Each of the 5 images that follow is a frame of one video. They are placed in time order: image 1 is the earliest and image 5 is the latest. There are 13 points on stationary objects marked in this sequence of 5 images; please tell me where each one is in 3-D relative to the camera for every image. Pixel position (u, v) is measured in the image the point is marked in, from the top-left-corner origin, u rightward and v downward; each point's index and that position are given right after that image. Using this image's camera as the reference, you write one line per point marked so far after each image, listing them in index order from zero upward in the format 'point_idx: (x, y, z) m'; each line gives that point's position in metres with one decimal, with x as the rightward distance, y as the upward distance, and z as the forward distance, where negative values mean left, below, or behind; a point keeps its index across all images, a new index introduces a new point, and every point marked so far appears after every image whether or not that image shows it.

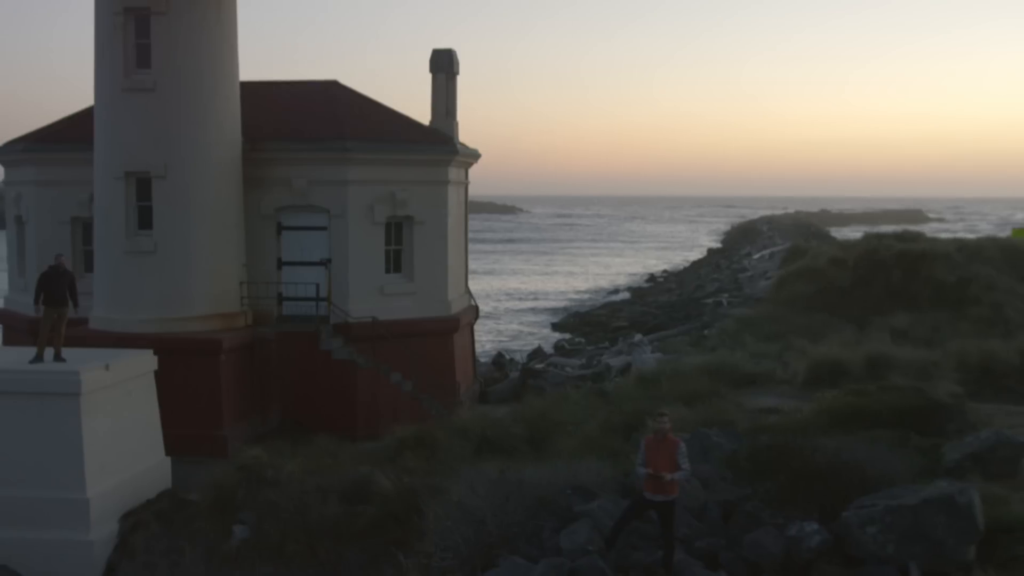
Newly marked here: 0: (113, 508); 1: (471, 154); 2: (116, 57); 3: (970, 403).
0: (-3.6, -2.0, +10.1) m
1: (-0.5, +1.8, +15.7) m
2: (-4.5, +2.6, +13.0) m
3: (+4.6, -1.2, +11.5) m
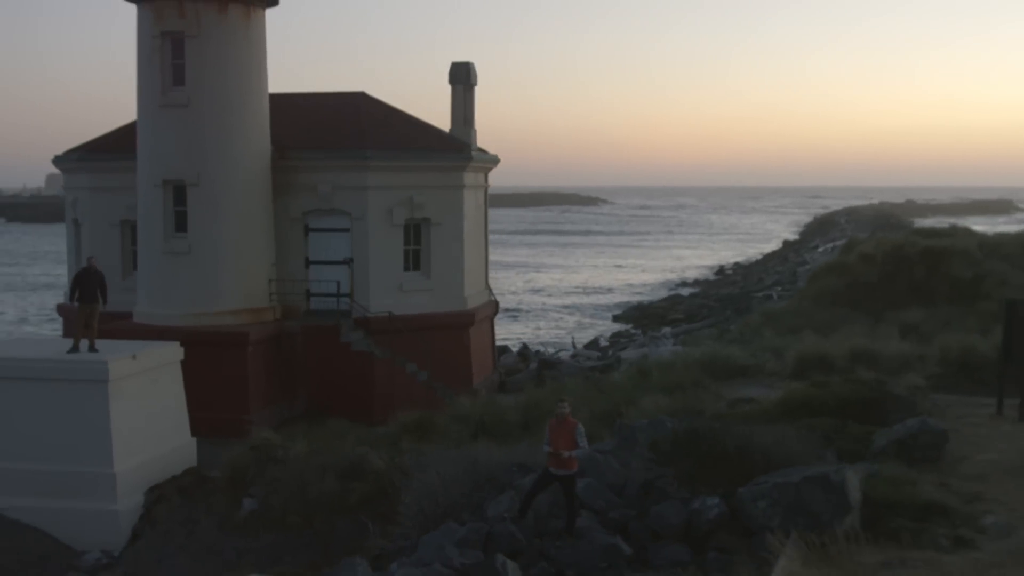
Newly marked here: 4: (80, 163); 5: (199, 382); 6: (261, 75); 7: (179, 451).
0: (-3.8, -2.0, +11.5) m
1: (-0.3, +1.9, +16.8) m
2: (-4.5, +2.7, +14.4) m
3: (+4.5, -1.1, +12.2) m
4: (-6.0, +1.7, +15.8) m
5: (-3.9, -1.2, +14.1) m
6: (-3.3, +2.8, +14.9) m
7: (-3.7, -1.8, +12.4) m
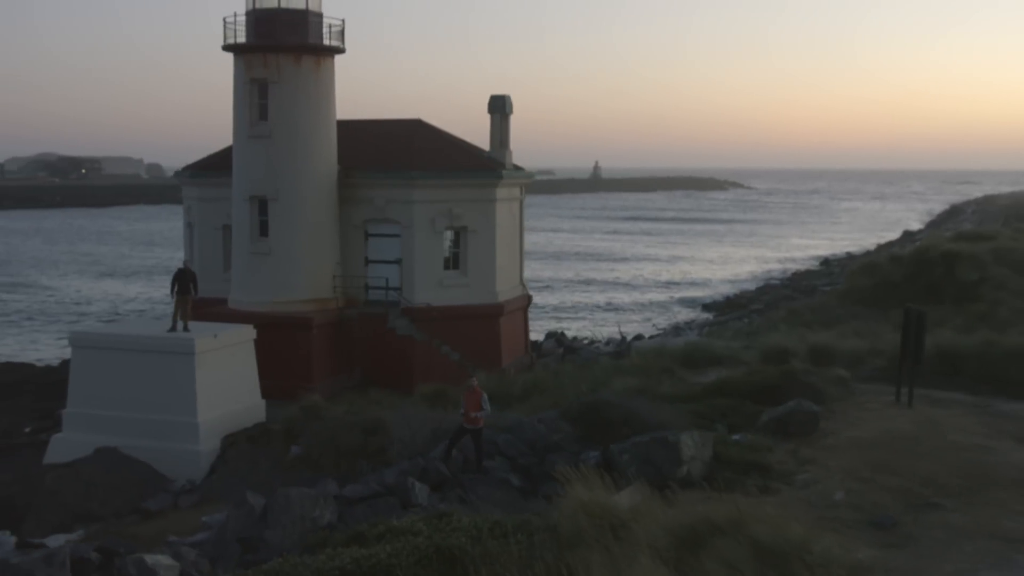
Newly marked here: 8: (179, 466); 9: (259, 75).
0: (-4.0, -1.9, +15.2) m
1: (+0.2, +1.9, +19.9) m
2: (-4.3, +2.8, +18.0) m
3: (+4.3, -1.3, +14.8) m
4: (-5.6, +1.9, +19.7) m
5: (-3.7, -1.1, +17.8) m
6: (-3.0, +2.9, +18.4) m
7: (-3.7, -1.7, +16.0) m
8: (-4.3, -2.3, +14.7) m
9: (-4.0, +3.4, +17.8) m
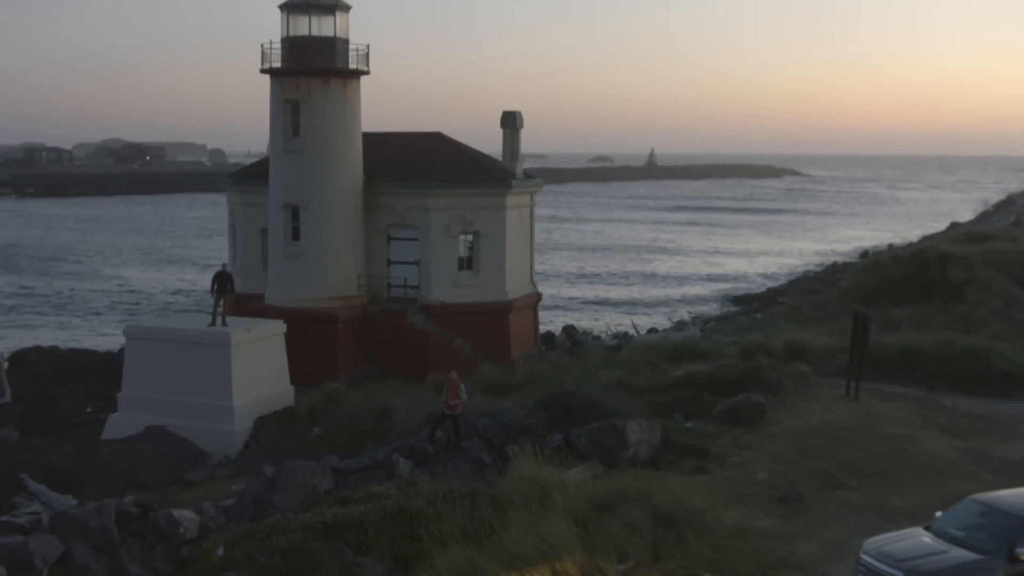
0: (-4.0, -1.9, +17.3) m
1: (+0.4, +2.0, +21.8) m
2: (-4.1, +2.8, +20.2) m
3: (+4.2, -1.3, +16.6) m
4: (-5.4, +1.9, +21.9) m
5: (-3.7, -1.0, +20.0) m
6: (-2.8, +2.9, +20.5) m
7: (-3.7, -1.7, +18.2) m
8: (-4.4, -2.3, +17.0) m
9: (-3.9, +3.4, +20.0) m
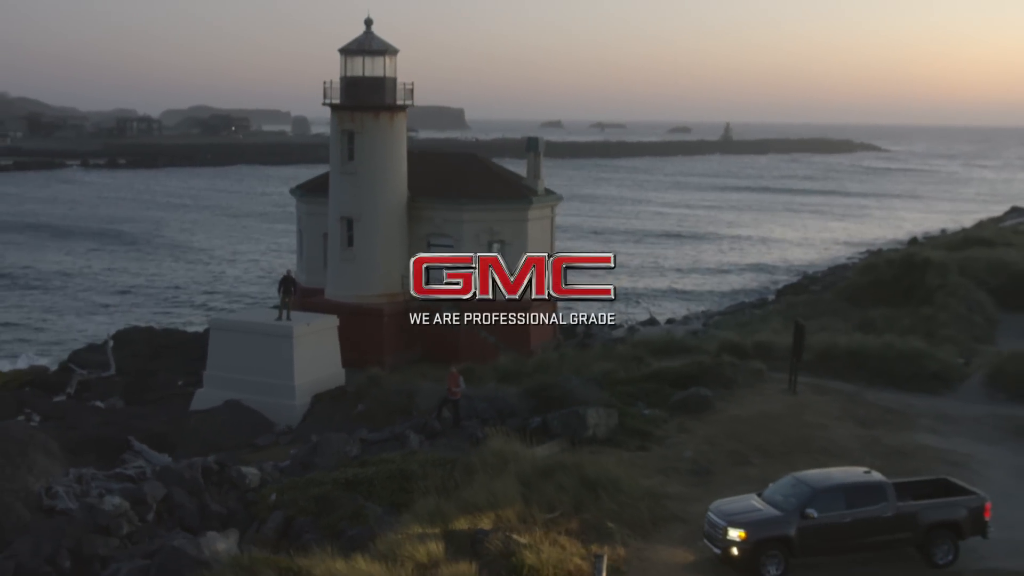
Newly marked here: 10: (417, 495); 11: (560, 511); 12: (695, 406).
0: (-3.9, -2.0, +21.5) m
1: (+0.9, +2.0, +25.5) m
2: (-3.7, +2.9, +24.2) m
3: (+4.3, -1.5, +20.1) m
4: (-4.9, +2.1, +26.0) m
5: (-3.3, -1.0, +24.0) m
6: (-2.4, +2.9, +24.4) m
7: (-3.5, -1.7, +22.3) m
8: (-4.3, -2.4, +21.1) m
9: (-3.5, +3.4, +23.9) m
10: (-1.1, -2.4, +13.1) m
11: (+0.5, -2.5, +12.8) m
12: (+2.9, -1.9, +18.0) m
